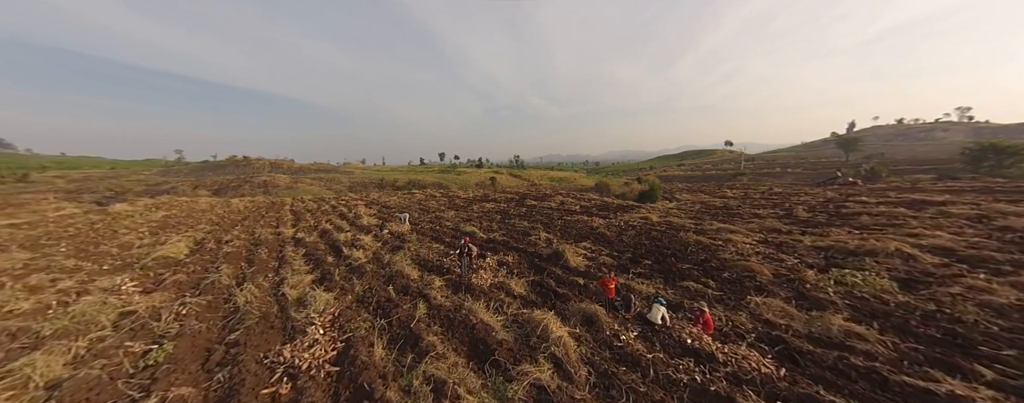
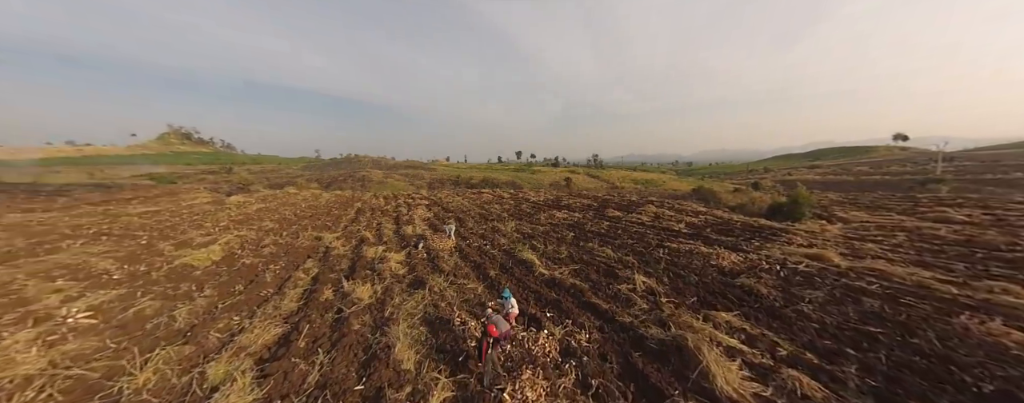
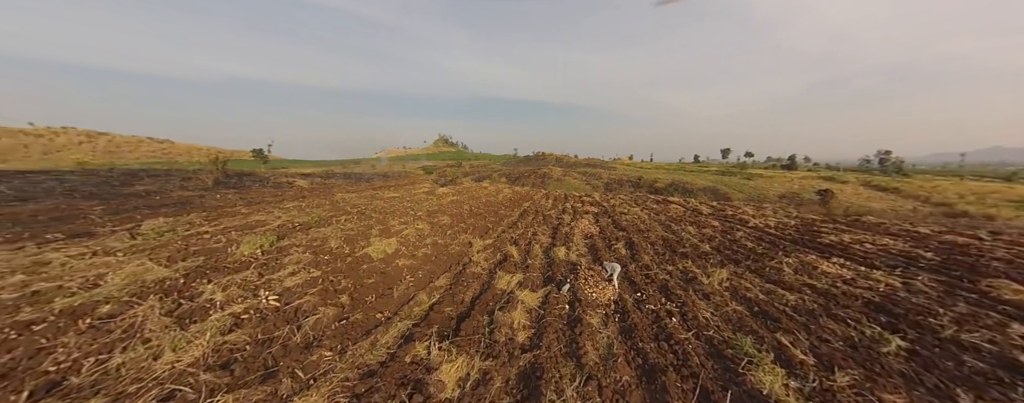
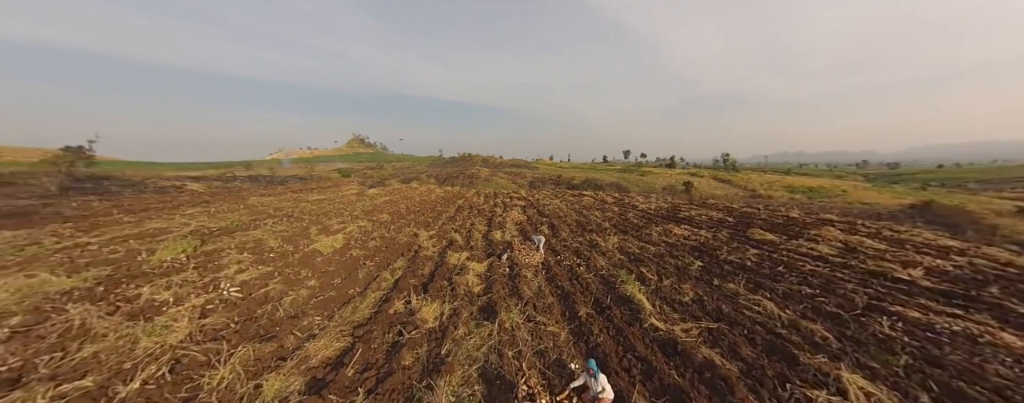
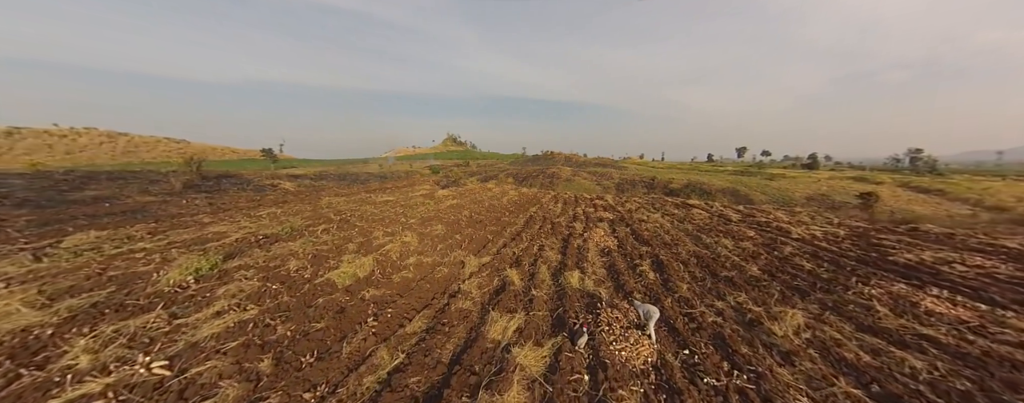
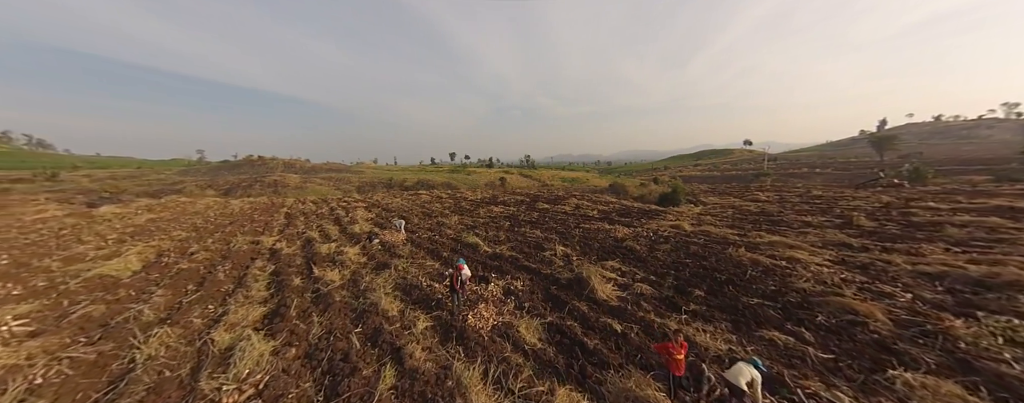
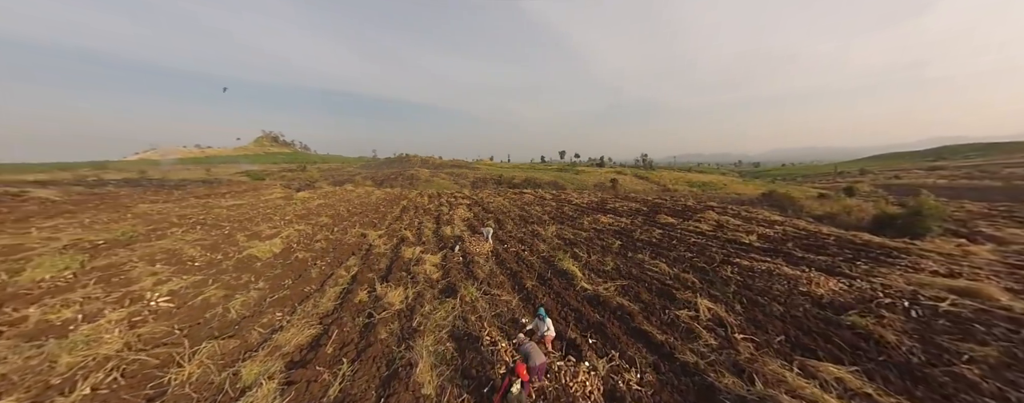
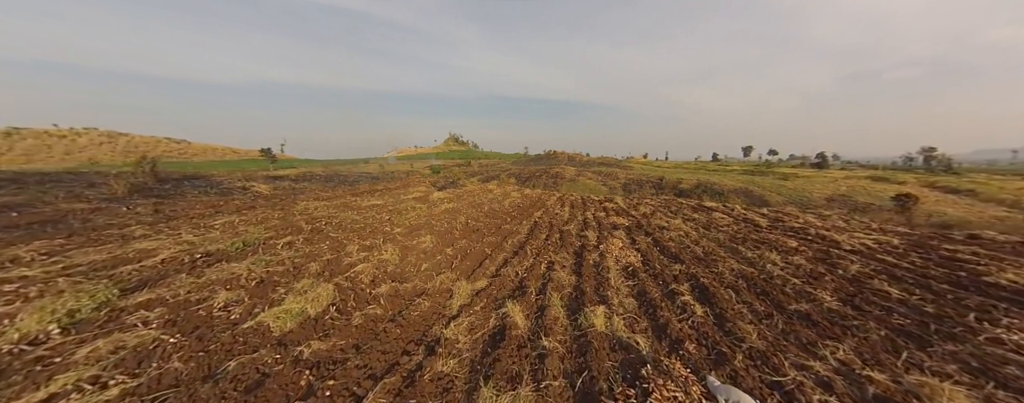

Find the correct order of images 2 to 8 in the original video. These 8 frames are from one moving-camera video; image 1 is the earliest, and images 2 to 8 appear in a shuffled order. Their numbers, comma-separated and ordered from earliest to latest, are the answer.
6, 2, 7, 4, 3, 5, 8
